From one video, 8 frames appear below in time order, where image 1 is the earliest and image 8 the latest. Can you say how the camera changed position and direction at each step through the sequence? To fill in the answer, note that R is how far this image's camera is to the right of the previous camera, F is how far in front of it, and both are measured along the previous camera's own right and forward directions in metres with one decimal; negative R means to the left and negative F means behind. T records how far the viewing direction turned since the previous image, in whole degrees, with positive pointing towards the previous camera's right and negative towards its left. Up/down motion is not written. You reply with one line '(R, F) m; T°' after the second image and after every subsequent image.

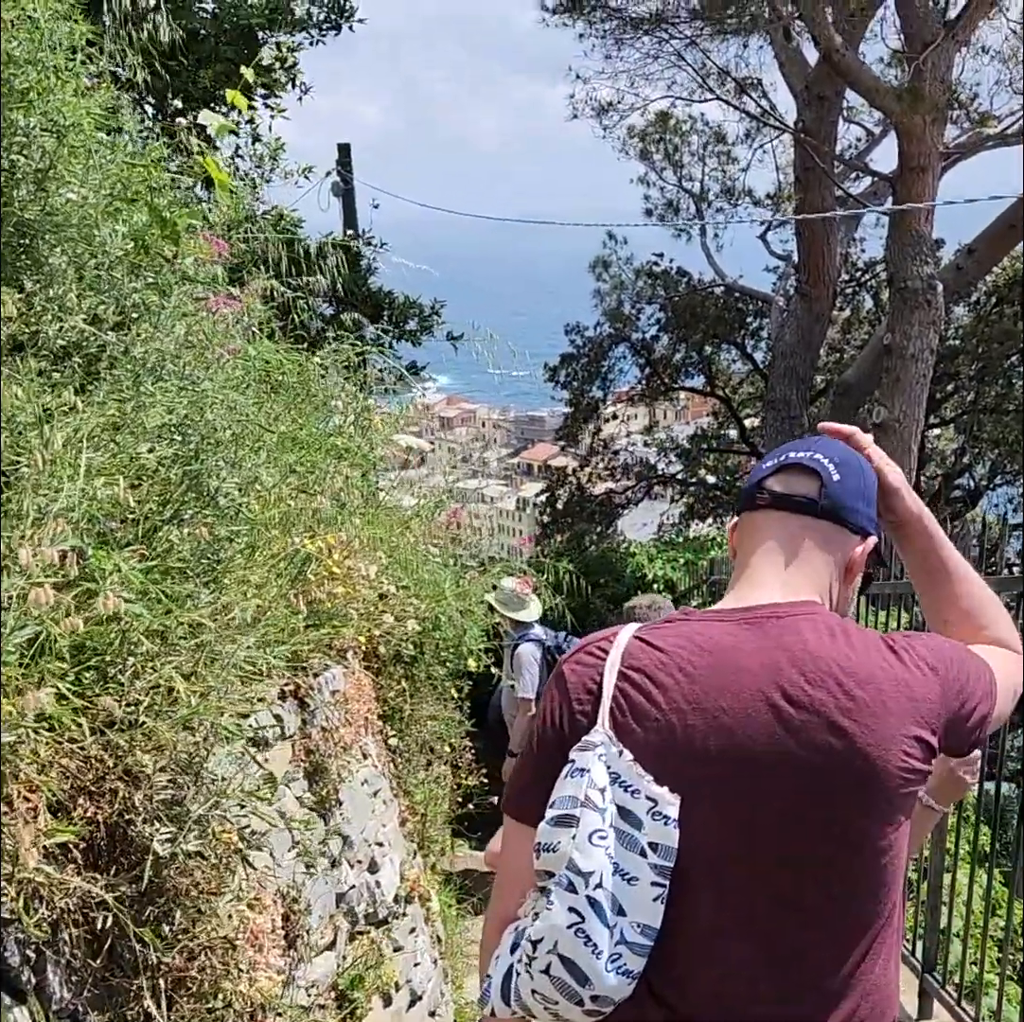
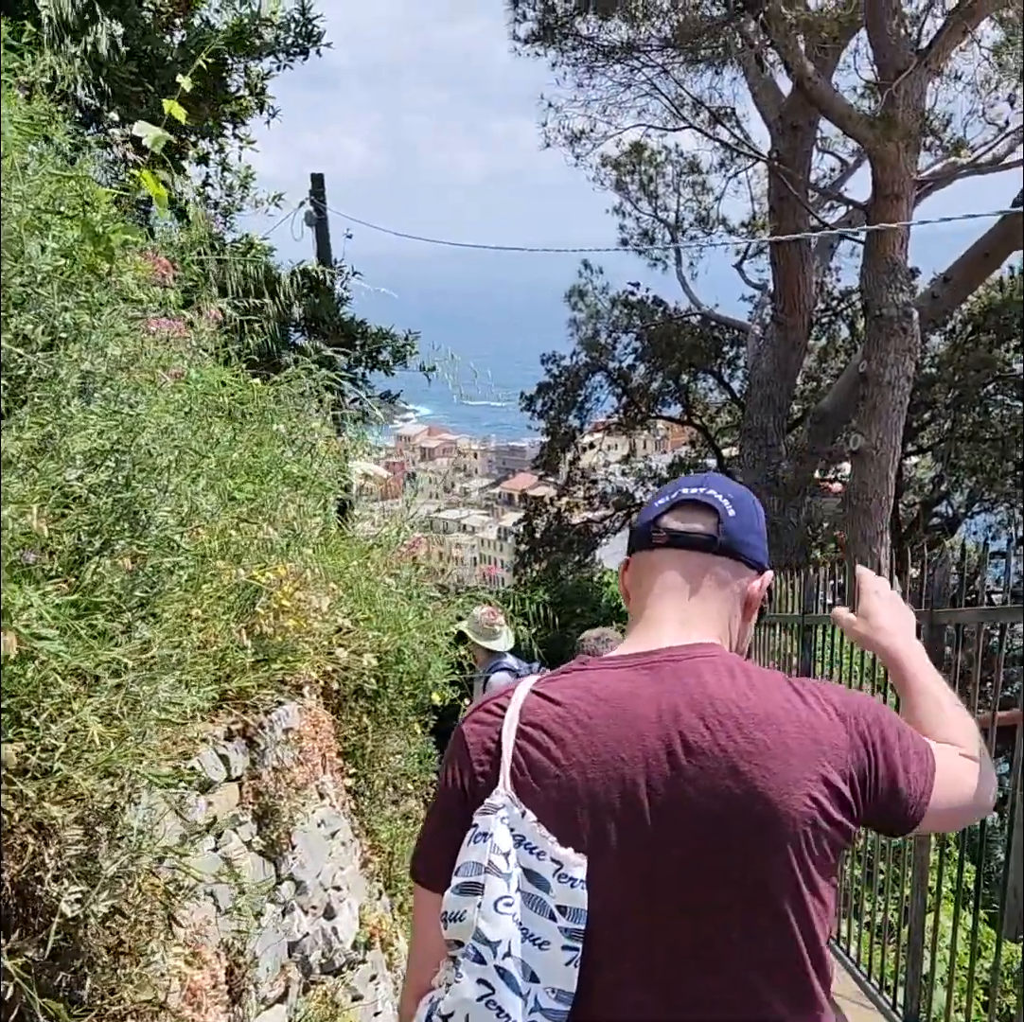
(+0.1, +0.1) m; +1°
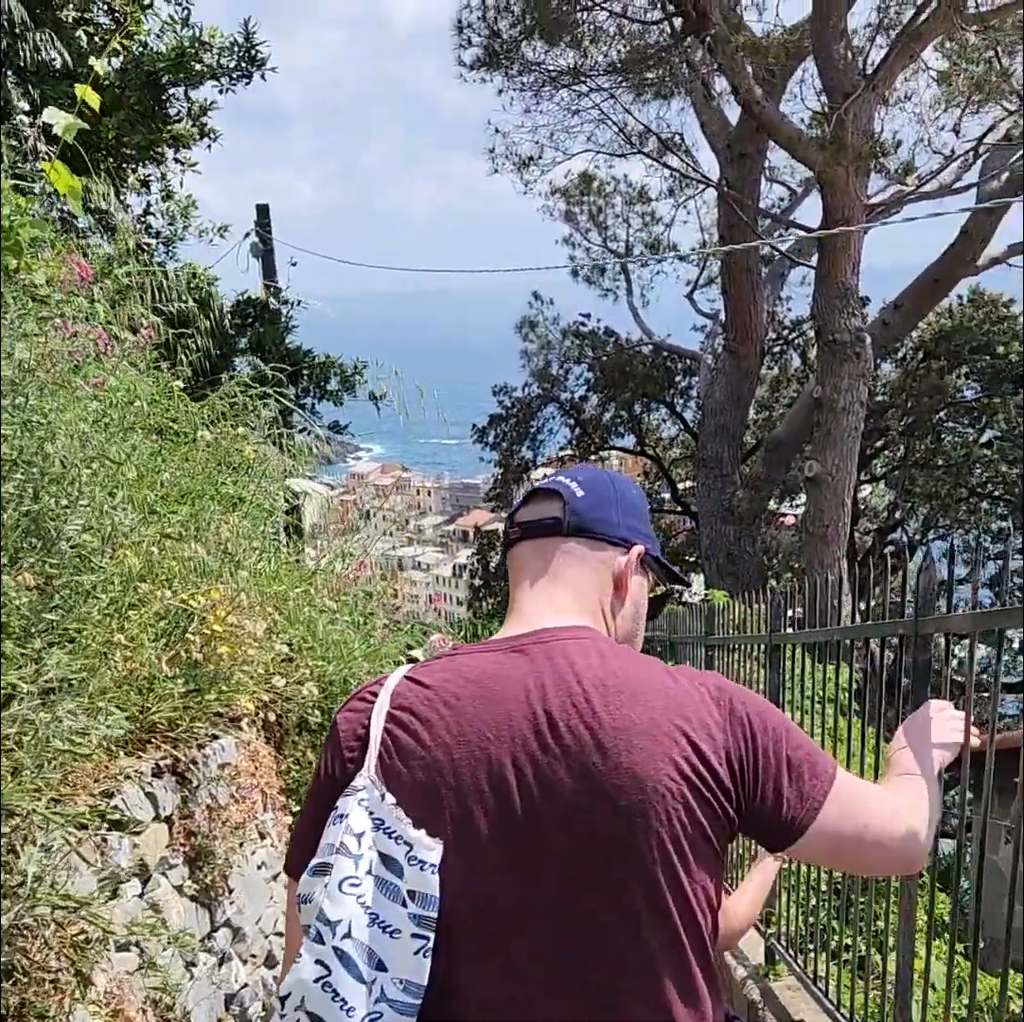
(0.0, +0.2) m; +2°
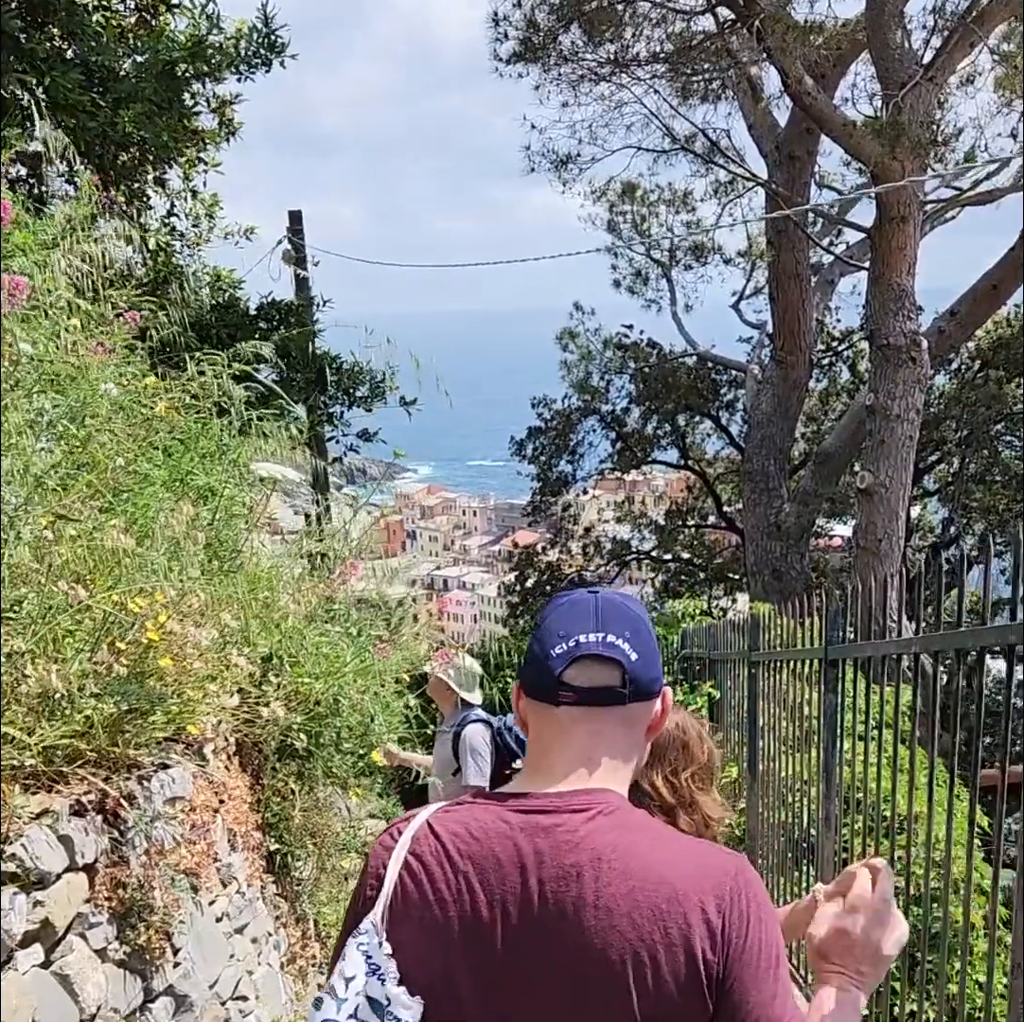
(+0.1, +0.6) m; -2°
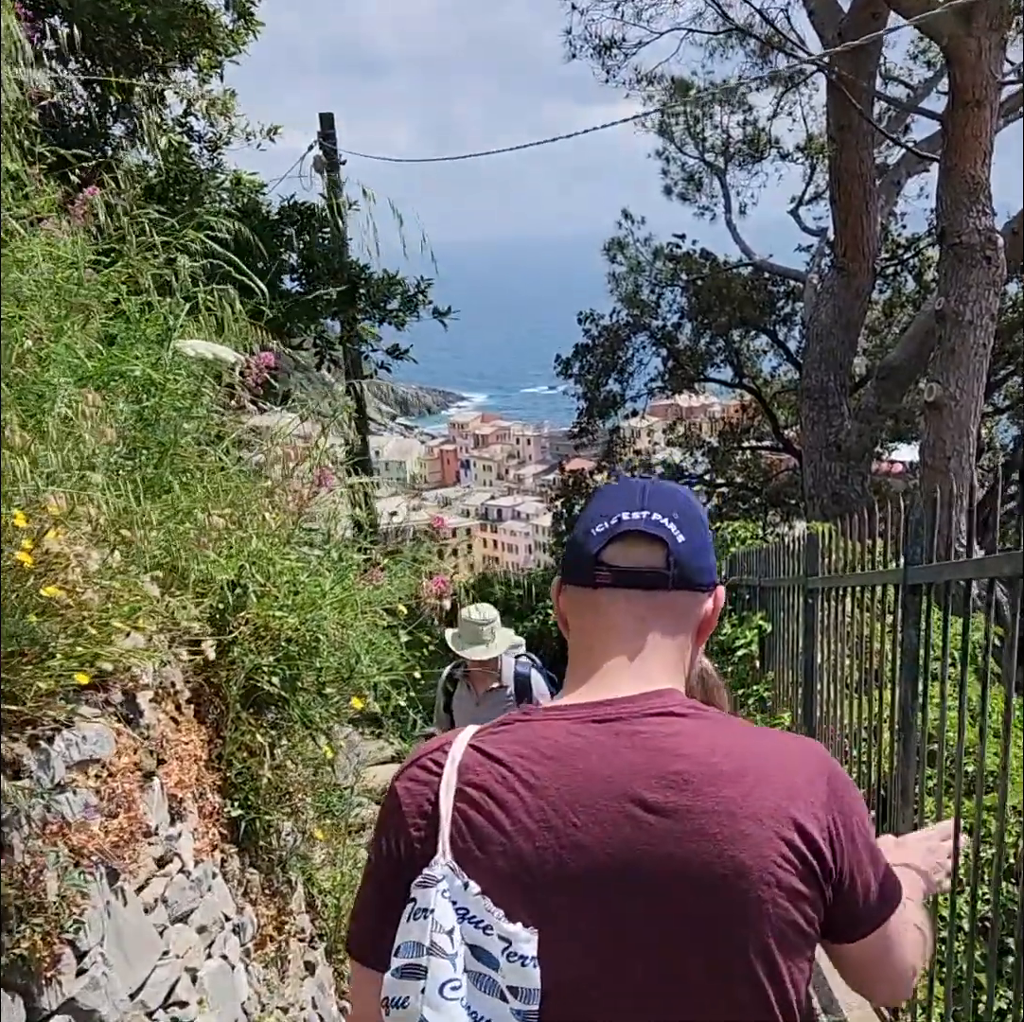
(+0.1, +0.7) m; -3°
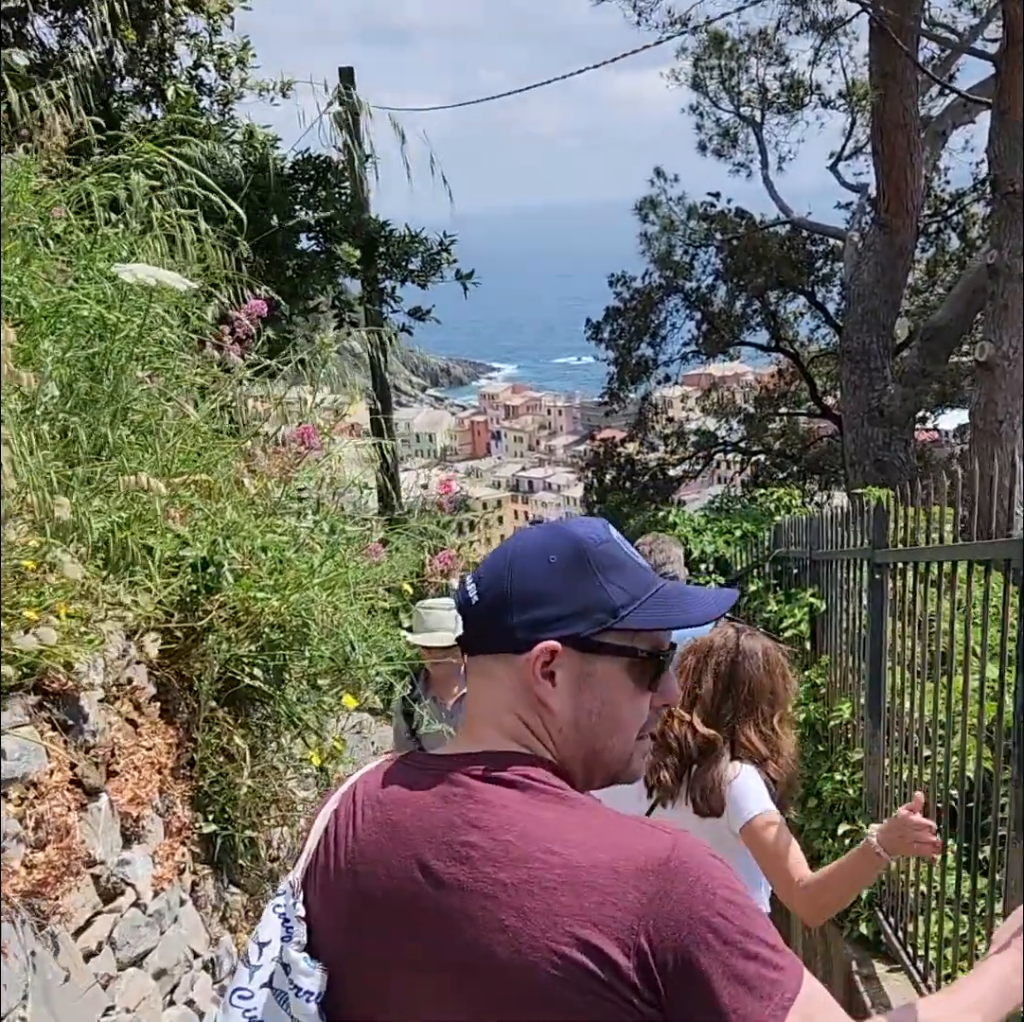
(0.0, +0.5) m; -2°
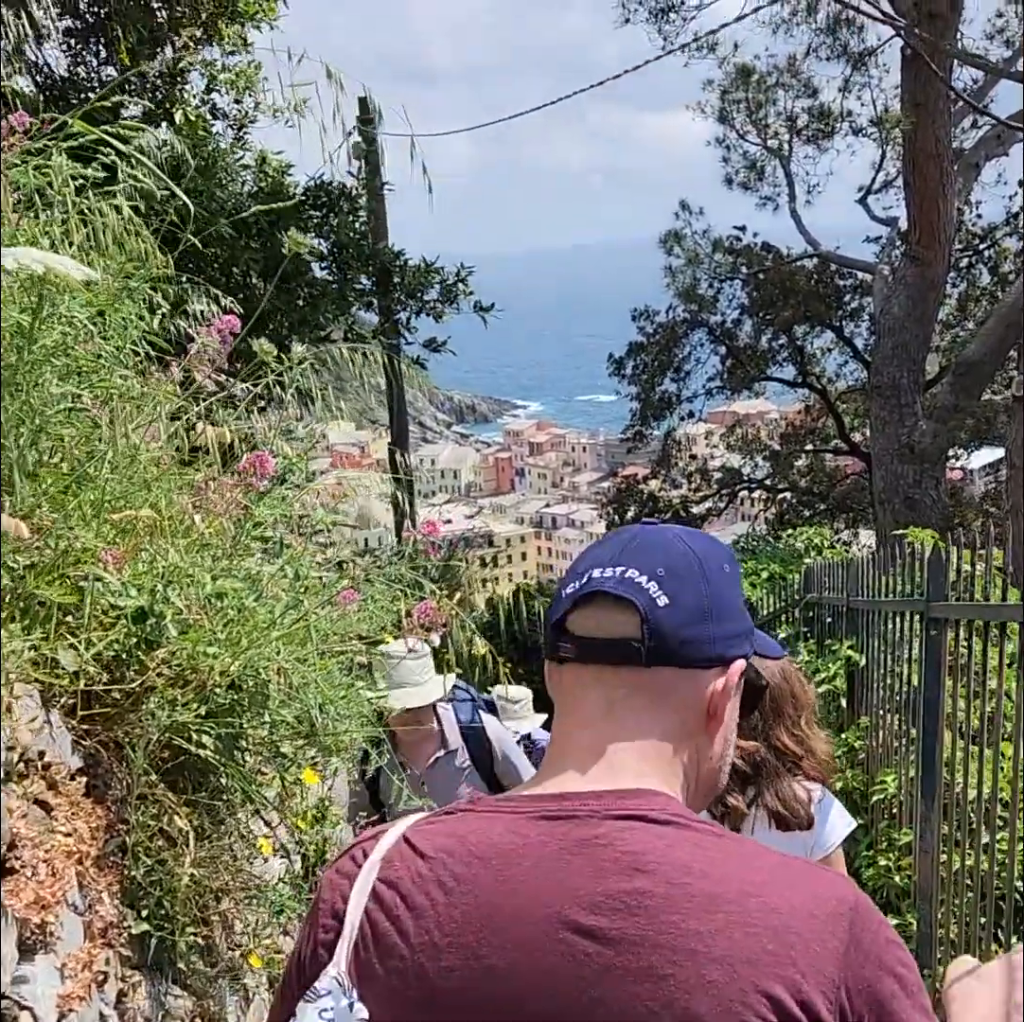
(+0.1, +0.4) m; -1°
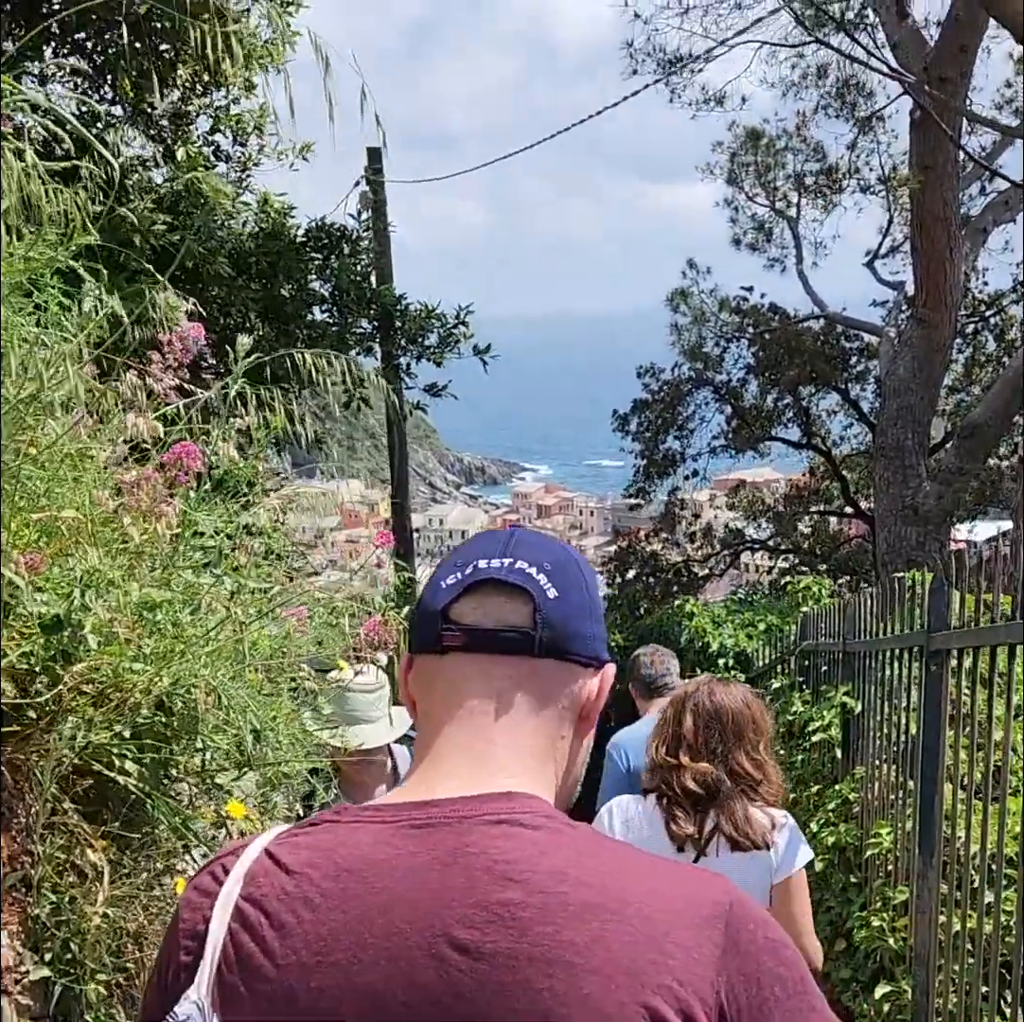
(+0.1, +0.2) m; 0°
